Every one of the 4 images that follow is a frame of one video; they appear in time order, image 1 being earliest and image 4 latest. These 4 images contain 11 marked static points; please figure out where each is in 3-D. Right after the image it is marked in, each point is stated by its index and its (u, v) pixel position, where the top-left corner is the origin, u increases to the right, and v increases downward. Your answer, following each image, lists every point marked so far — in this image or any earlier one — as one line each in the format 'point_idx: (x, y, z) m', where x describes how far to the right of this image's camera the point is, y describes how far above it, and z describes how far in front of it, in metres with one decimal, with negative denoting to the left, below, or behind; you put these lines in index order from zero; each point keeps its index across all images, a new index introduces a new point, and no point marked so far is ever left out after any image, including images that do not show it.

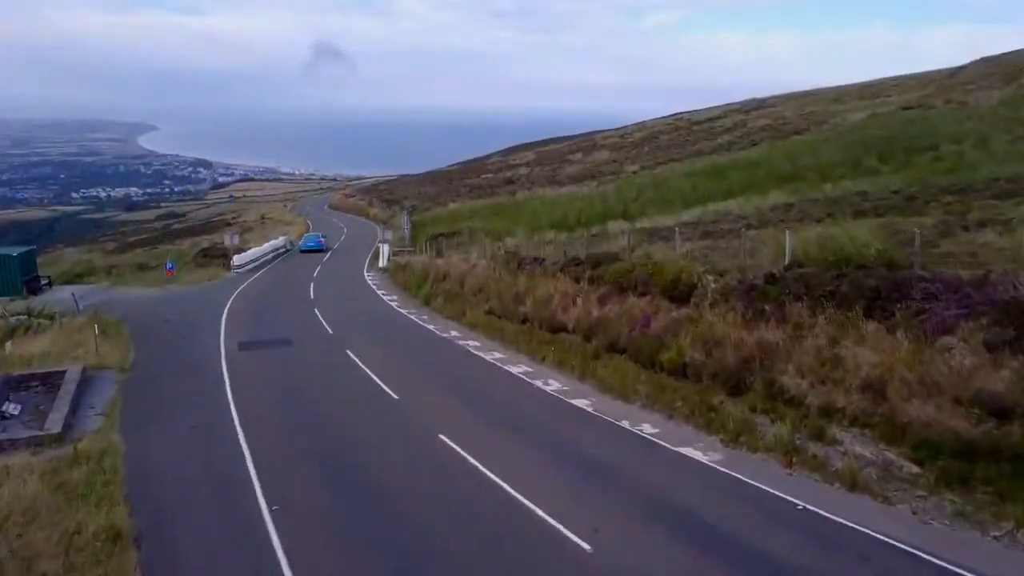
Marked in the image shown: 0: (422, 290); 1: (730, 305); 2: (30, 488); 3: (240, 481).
0: (-2.0, 0.0, +19.5) m
1: (+2.5, -0.2, +9.9) m
2: (-4.3, -1.8, +7.7) m
3: (-2.4, -1.8, +8.0) m
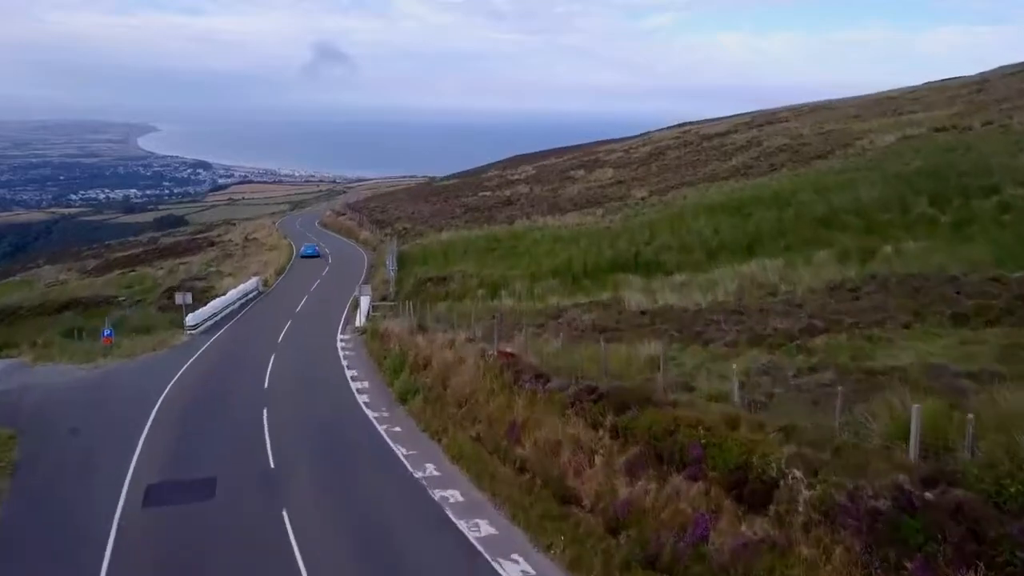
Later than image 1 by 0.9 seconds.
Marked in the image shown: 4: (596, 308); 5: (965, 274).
0: (-2.1, -1.7, +16.0) m
1: (+2.4, -1.8, +6.4) m
2: (-4.3, -3.4, +4.3) m
3: (-2.5, -3.4, +4.6) m
4: (+1.7, -0.4, +17.5) m
5: (+7.0, +0.2, +13.5) m
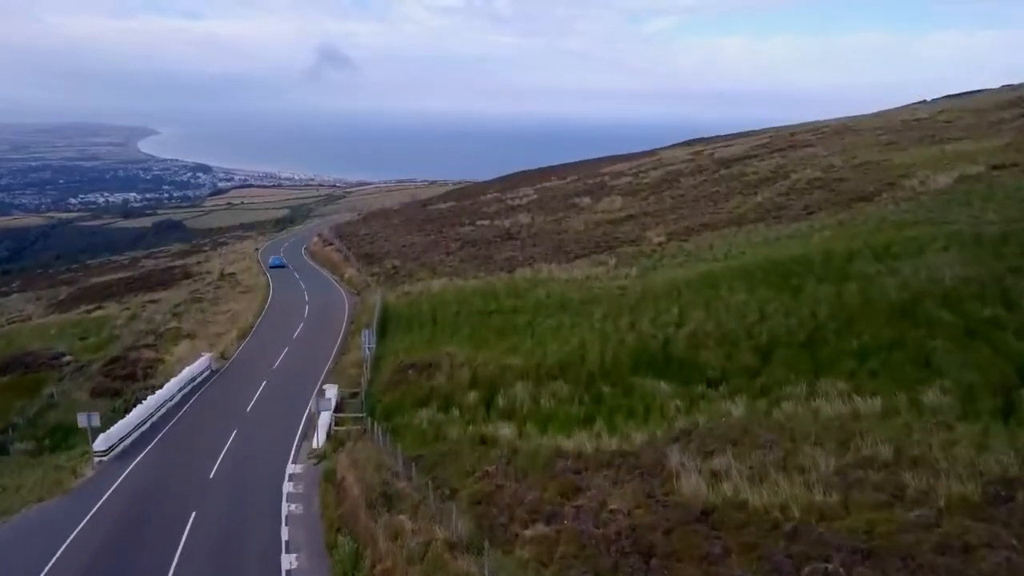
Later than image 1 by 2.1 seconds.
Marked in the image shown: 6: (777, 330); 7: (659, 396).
0: (-2.1, -4.0, +11.1) m
1: (+2.4, -4.1, +1.5) m
2: (-4.4, -5.7, -0.6) m
3: (-2.5, -5.7, -0.3) m
4: (+1.7, -2.7, +12.6) m
5: (+7.0, -2.1, +8.6) m
6: (+6.0, -0.9, +19.9) m
7: (+2.9, -2.1, +17.3) m
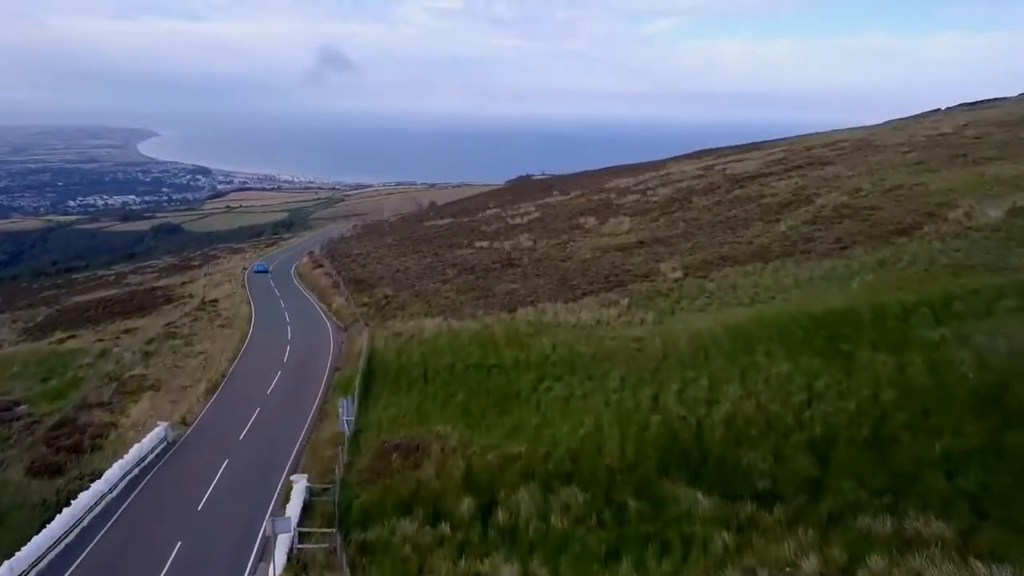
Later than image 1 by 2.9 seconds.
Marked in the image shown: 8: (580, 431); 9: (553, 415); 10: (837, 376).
0: (-2.1, -5.5, +7.7) m
1: (+2.4, -5.6, -1.9) m
2: (-4.3, -7.2, -4.1) m
3: (-2.5, -7.2, -3.8) m
4: (+1.7, -4.2, +9.2) m
5: (+7.0, -3.6, +5.2) m
6: (+6.1, -2.4, +16.4) m
7: (+2.9, -3.6, +13.9) m
8: (+1.4, -3.1, +18.3) m
9: (+0.9, -2.9, +19.5) m
10: (+6.8, -1.9, +18.4) m
